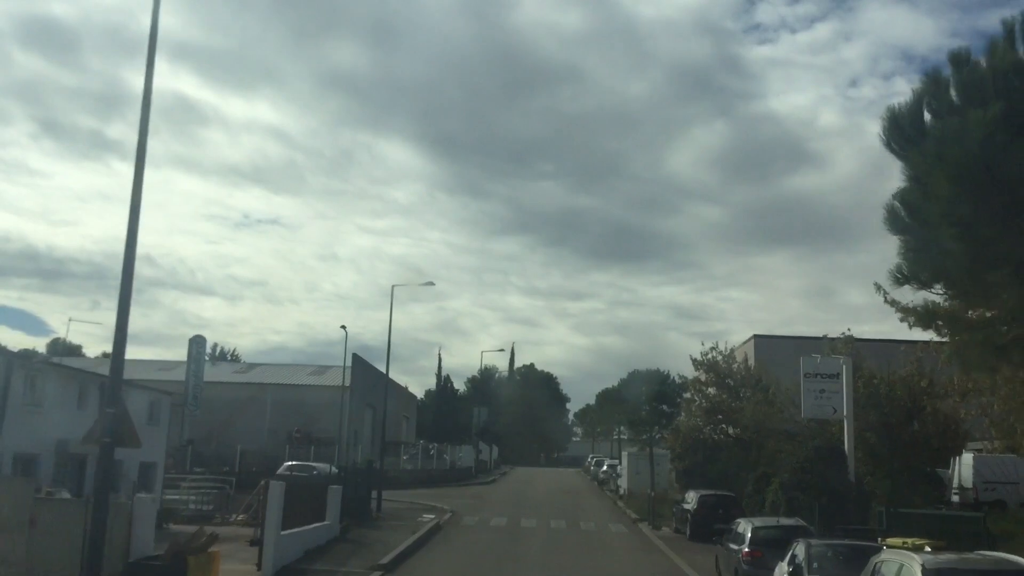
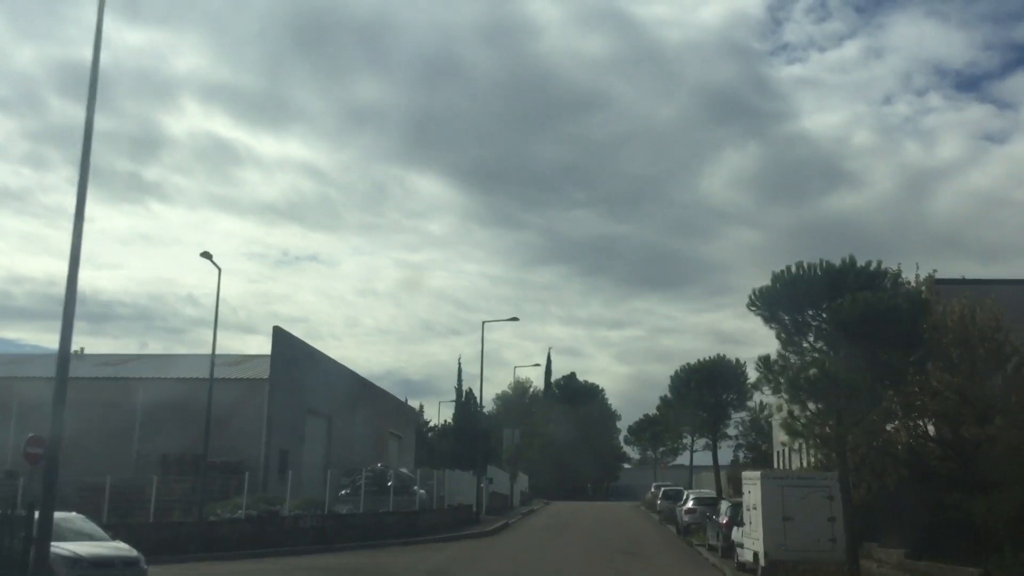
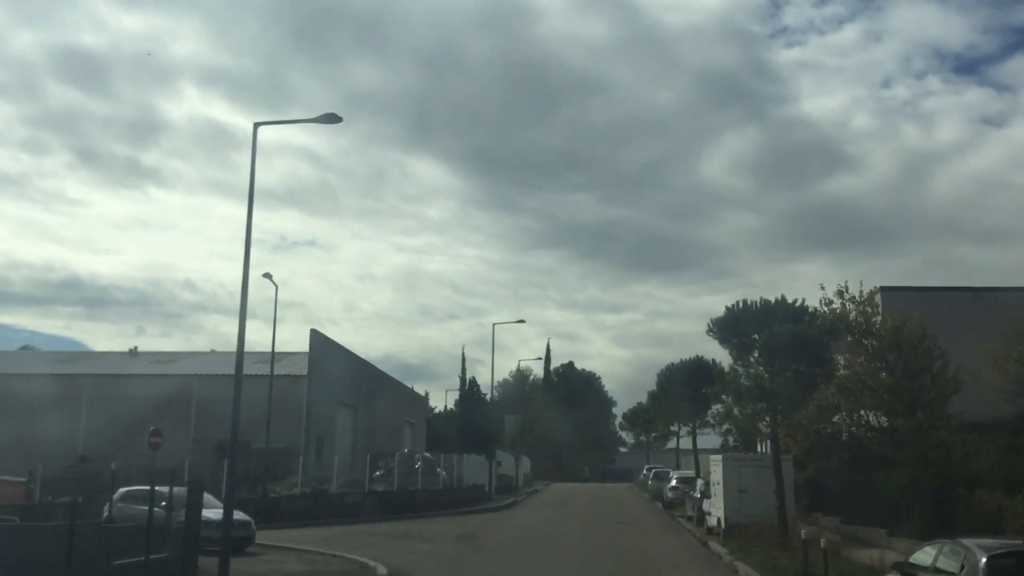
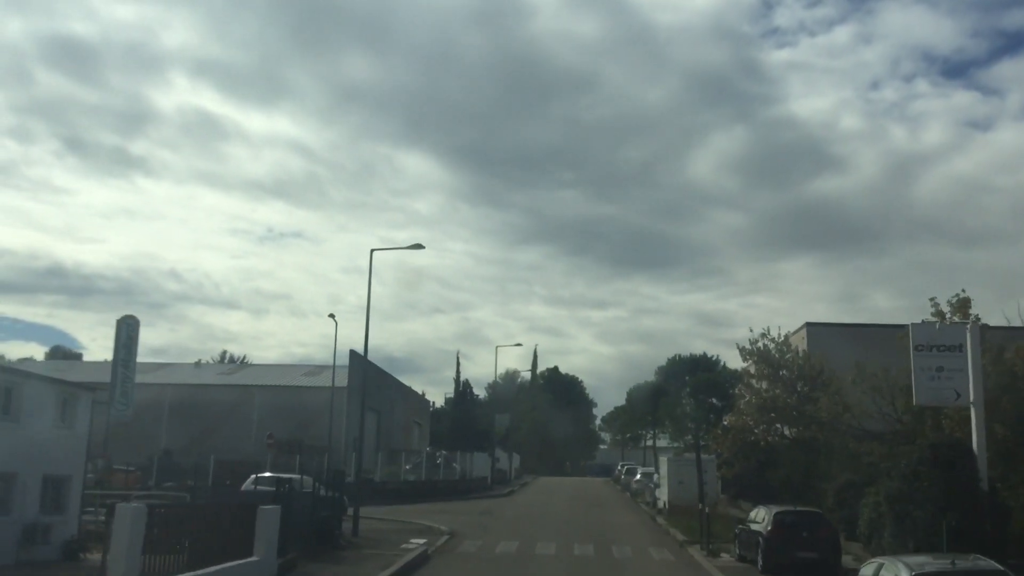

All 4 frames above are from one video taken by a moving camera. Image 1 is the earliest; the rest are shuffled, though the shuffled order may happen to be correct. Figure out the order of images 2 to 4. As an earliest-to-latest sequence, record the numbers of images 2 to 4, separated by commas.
4, 3, 2
